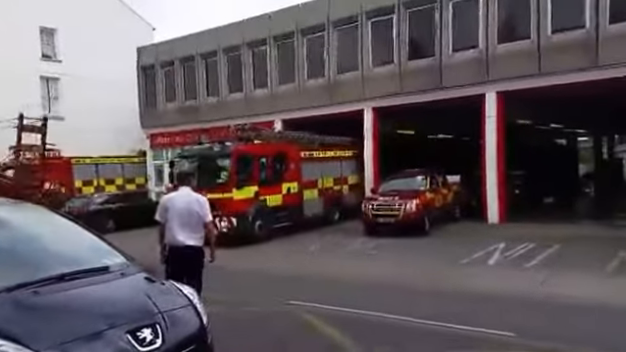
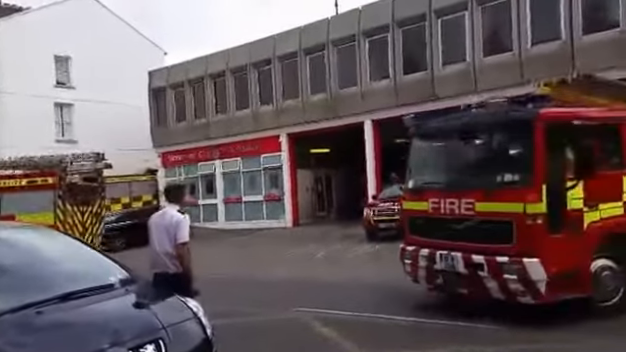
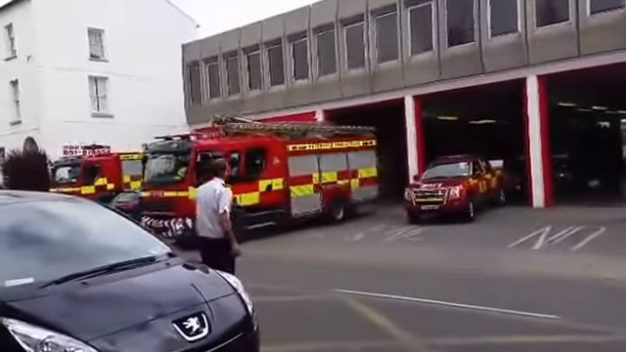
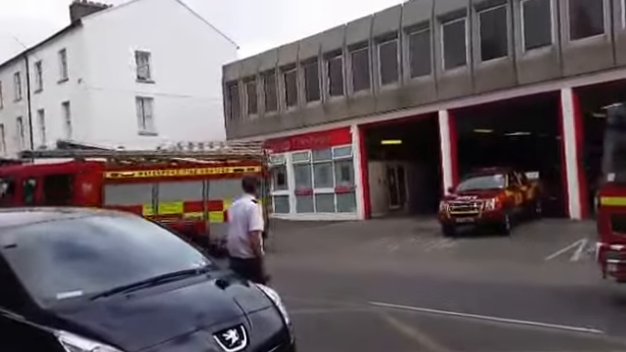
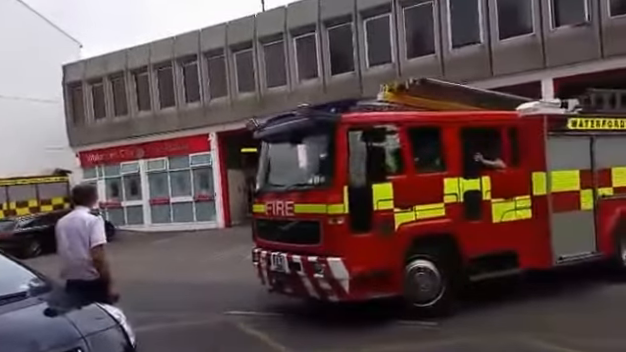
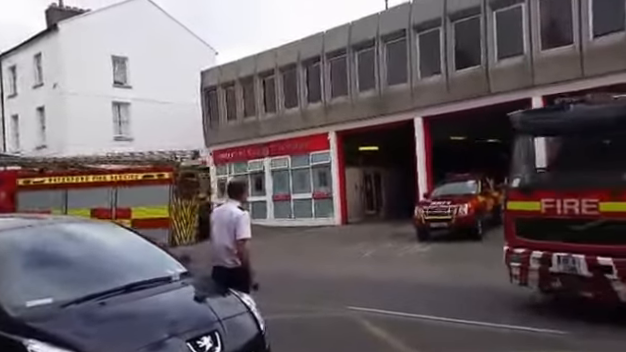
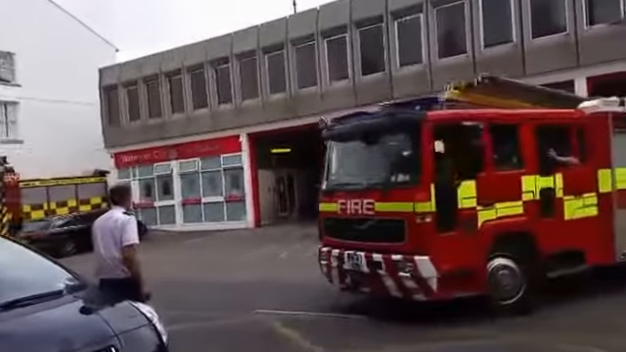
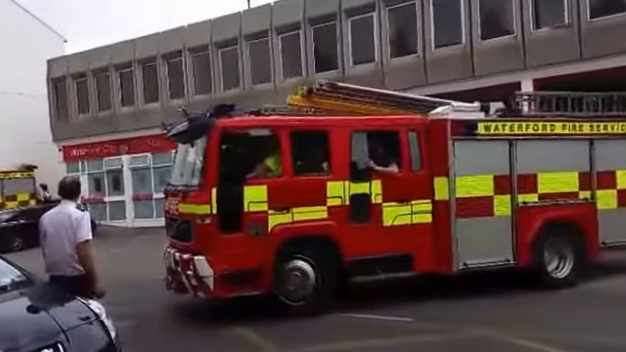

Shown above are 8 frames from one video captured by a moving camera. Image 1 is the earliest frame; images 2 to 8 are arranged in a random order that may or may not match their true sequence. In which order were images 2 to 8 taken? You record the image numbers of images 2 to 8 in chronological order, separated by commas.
3, 4, 6, 2, 7, 5, 8
